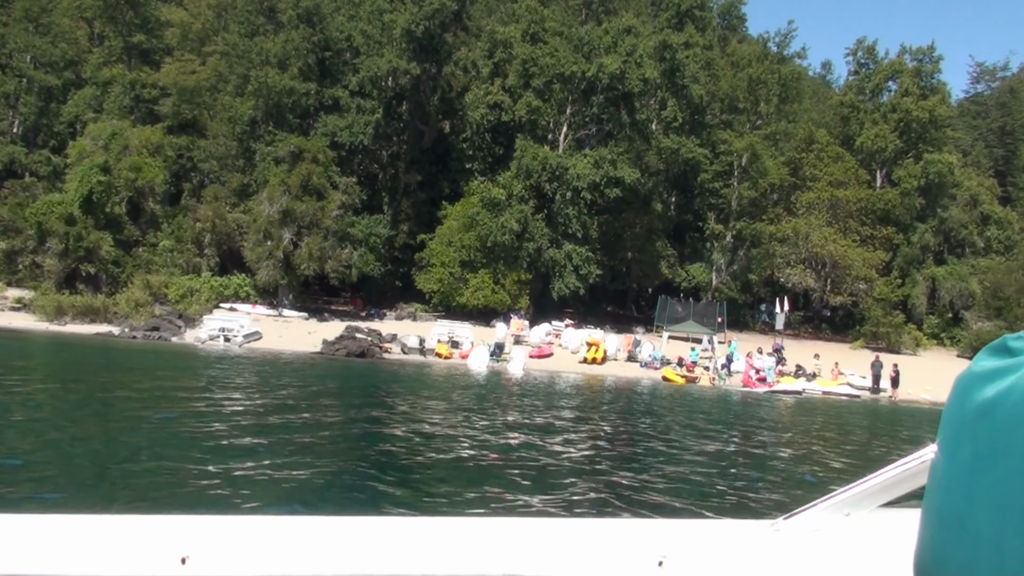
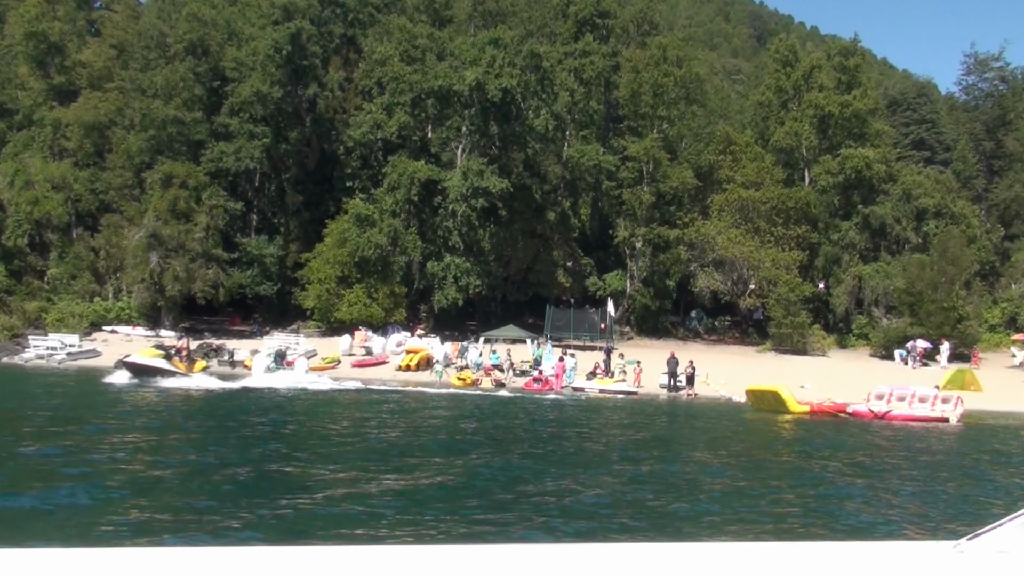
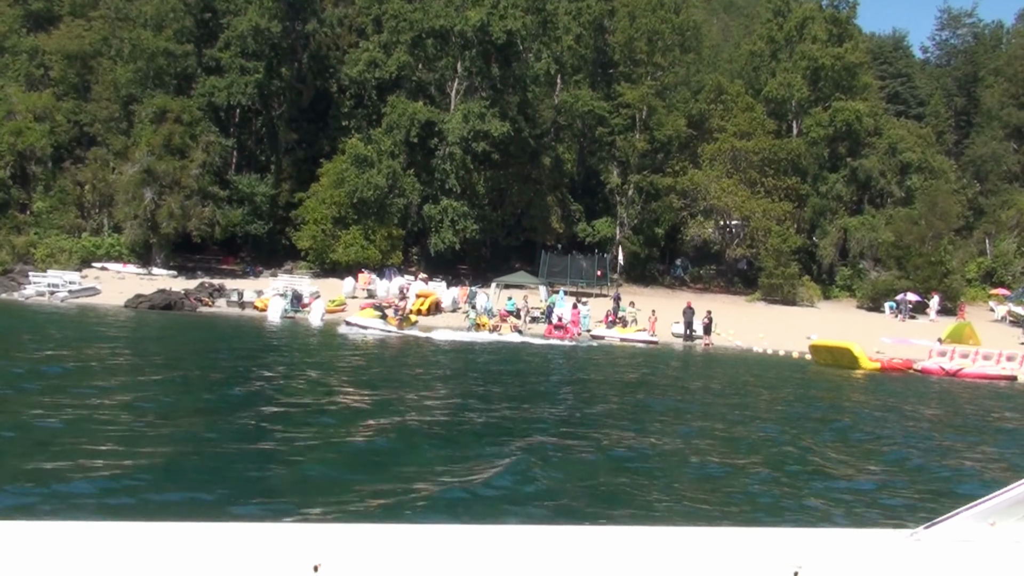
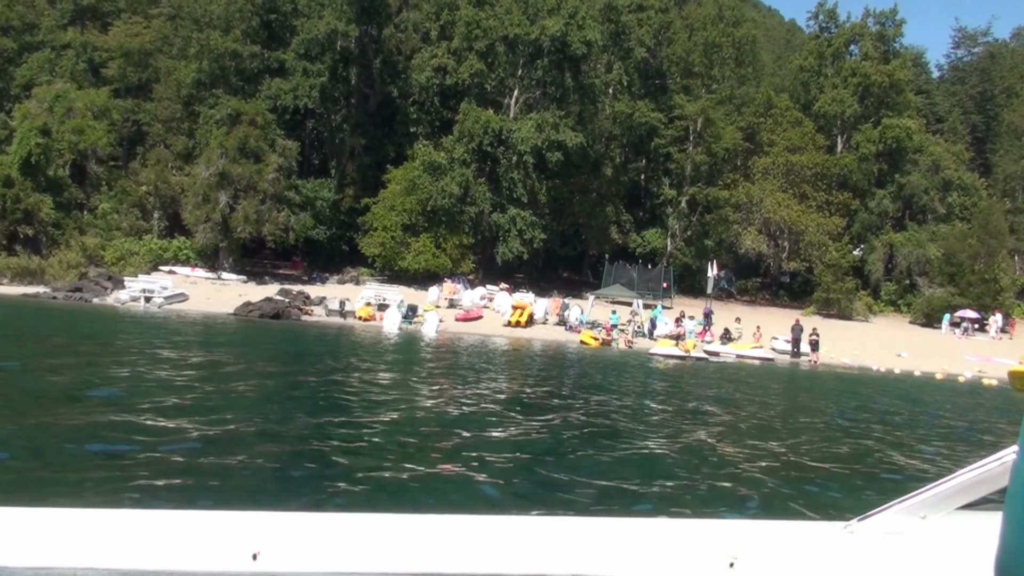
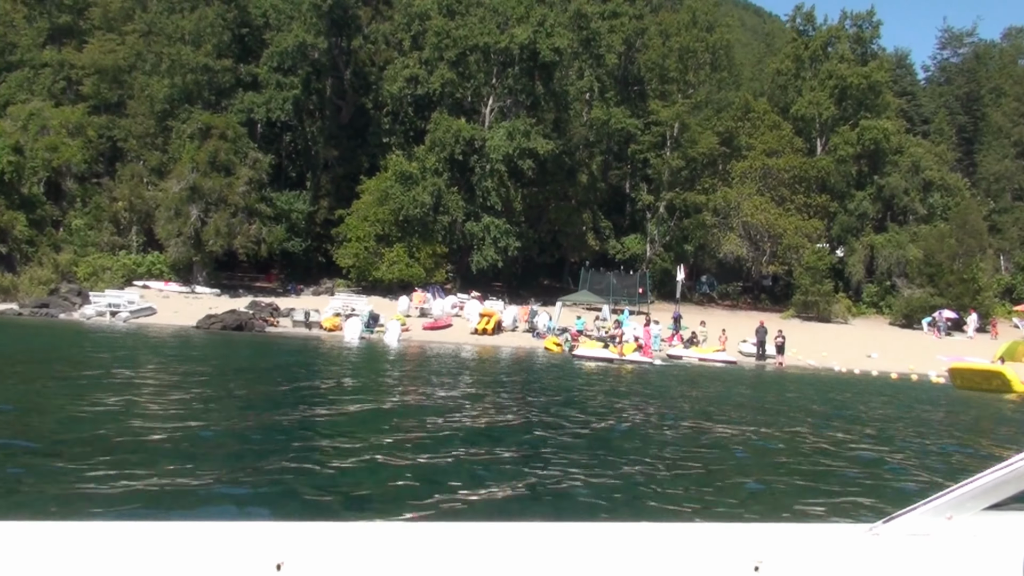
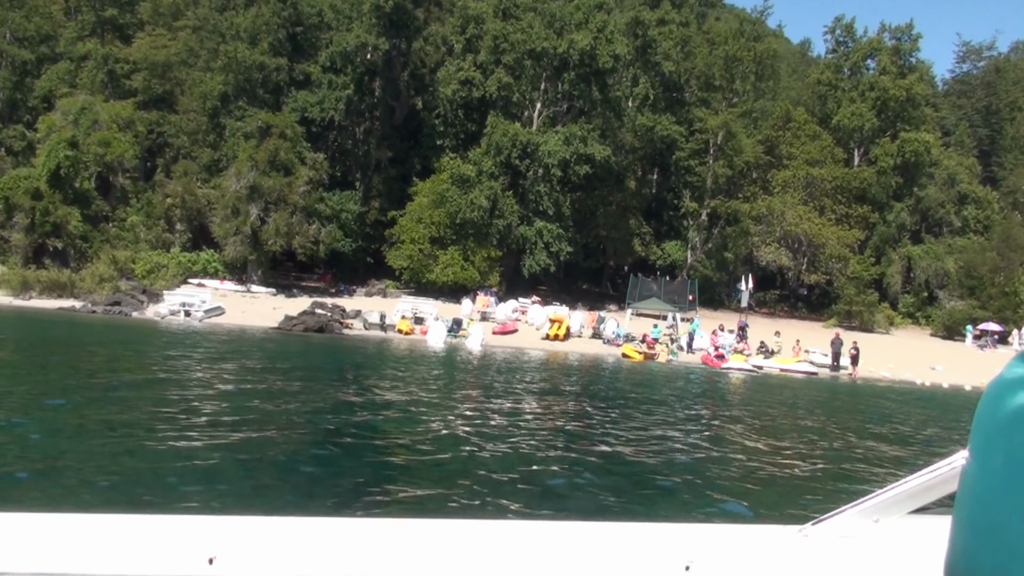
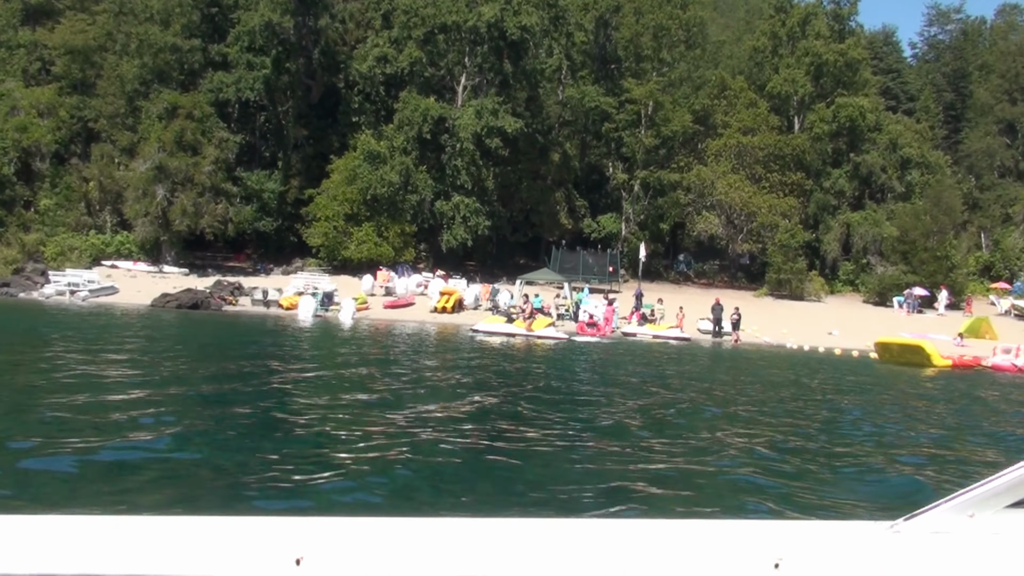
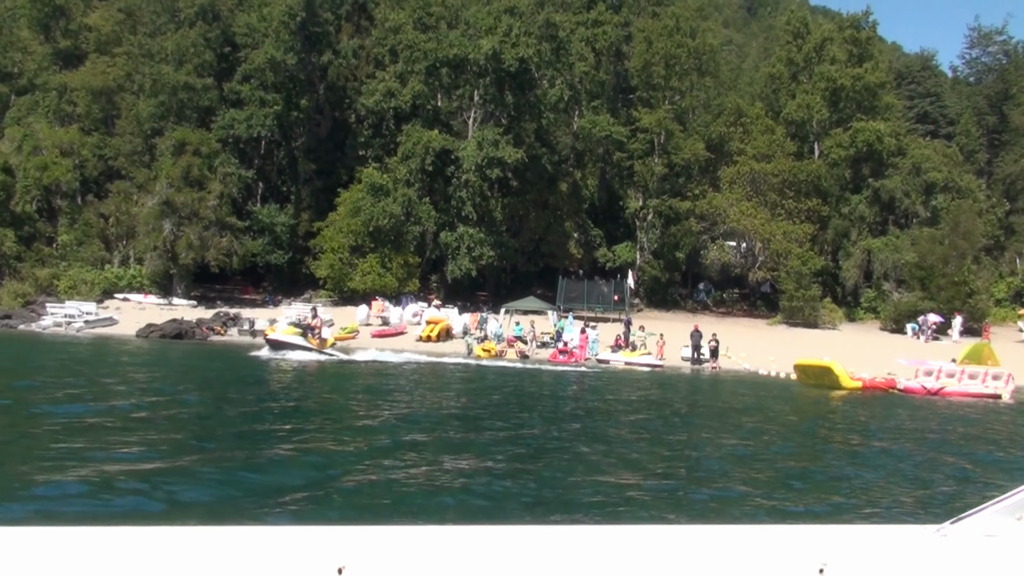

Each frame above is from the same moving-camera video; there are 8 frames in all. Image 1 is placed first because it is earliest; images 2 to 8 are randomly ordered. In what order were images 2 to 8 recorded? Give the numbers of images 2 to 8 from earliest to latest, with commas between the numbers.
6, 4, 5, 7, 3, 8, 2
